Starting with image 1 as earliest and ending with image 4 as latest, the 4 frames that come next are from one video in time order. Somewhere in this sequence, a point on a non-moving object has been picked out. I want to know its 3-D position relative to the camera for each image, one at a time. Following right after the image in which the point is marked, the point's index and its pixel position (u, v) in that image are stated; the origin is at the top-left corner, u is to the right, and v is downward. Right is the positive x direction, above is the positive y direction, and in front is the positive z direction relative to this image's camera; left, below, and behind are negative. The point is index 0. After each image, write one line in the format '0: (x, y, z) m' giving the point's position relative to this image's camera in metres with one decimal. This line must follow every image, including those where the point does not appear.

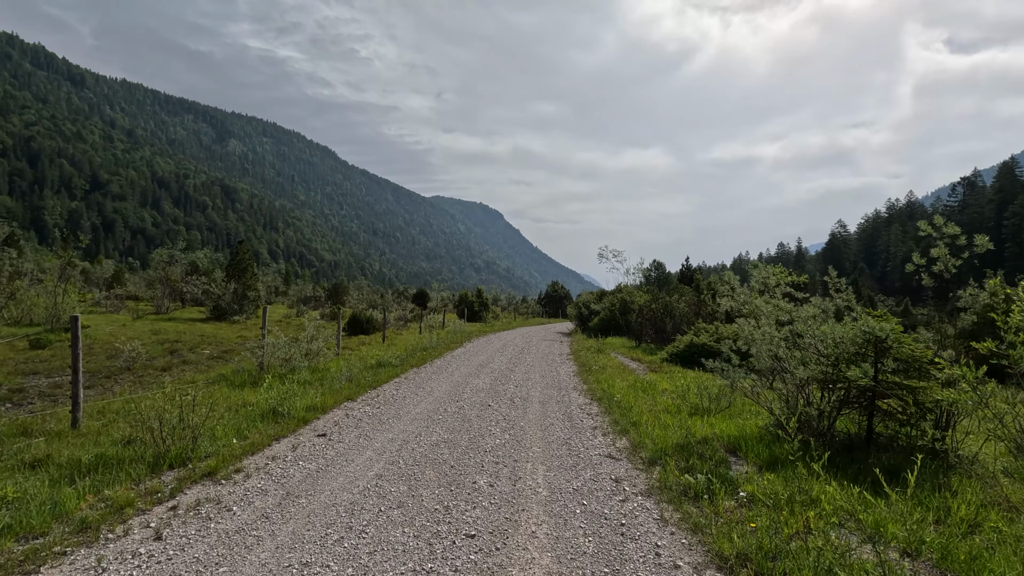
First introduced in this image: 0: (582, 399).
0: (+1.4, -2.3, +10.8) m
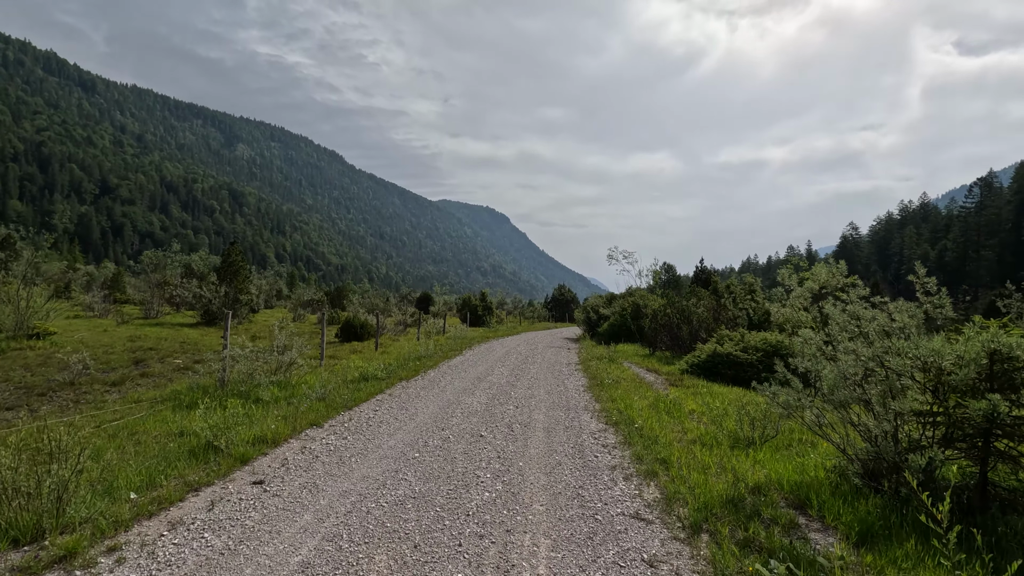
0: (+1.4, -2.3, +9.0) m
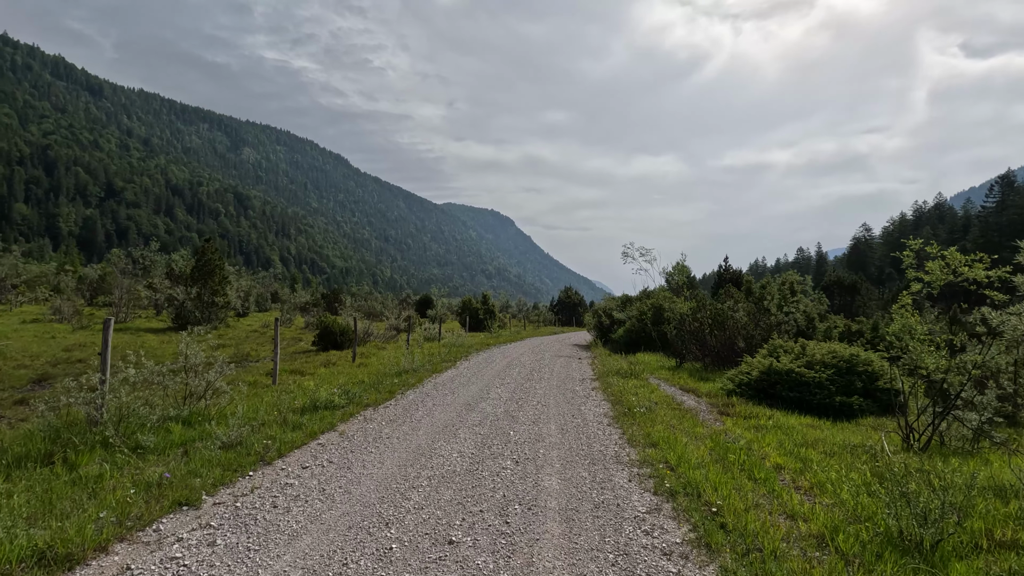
0: (+1.4, -2.2, +5.7) m
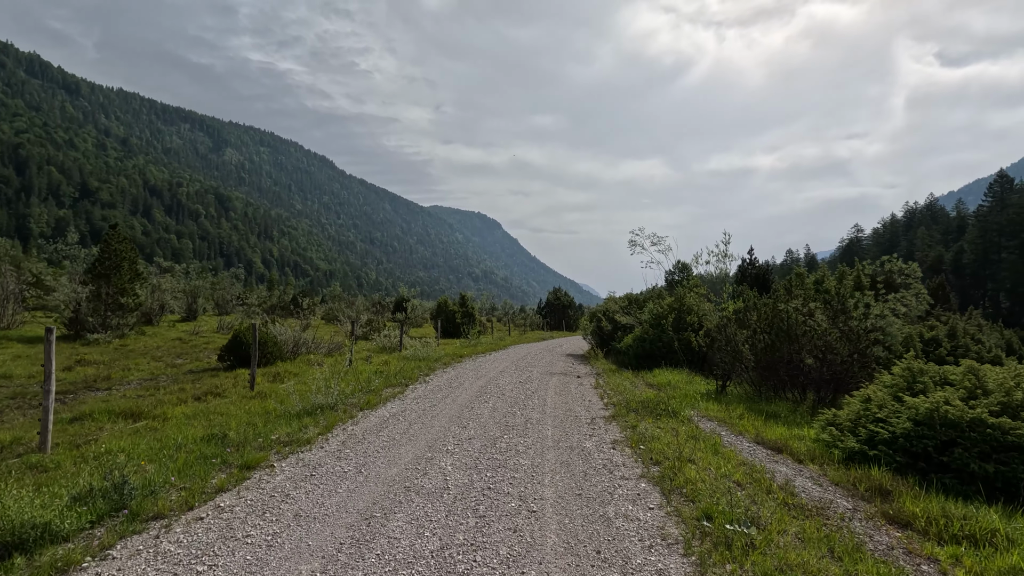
0: (+1.0, -2.0, +0.1) m
